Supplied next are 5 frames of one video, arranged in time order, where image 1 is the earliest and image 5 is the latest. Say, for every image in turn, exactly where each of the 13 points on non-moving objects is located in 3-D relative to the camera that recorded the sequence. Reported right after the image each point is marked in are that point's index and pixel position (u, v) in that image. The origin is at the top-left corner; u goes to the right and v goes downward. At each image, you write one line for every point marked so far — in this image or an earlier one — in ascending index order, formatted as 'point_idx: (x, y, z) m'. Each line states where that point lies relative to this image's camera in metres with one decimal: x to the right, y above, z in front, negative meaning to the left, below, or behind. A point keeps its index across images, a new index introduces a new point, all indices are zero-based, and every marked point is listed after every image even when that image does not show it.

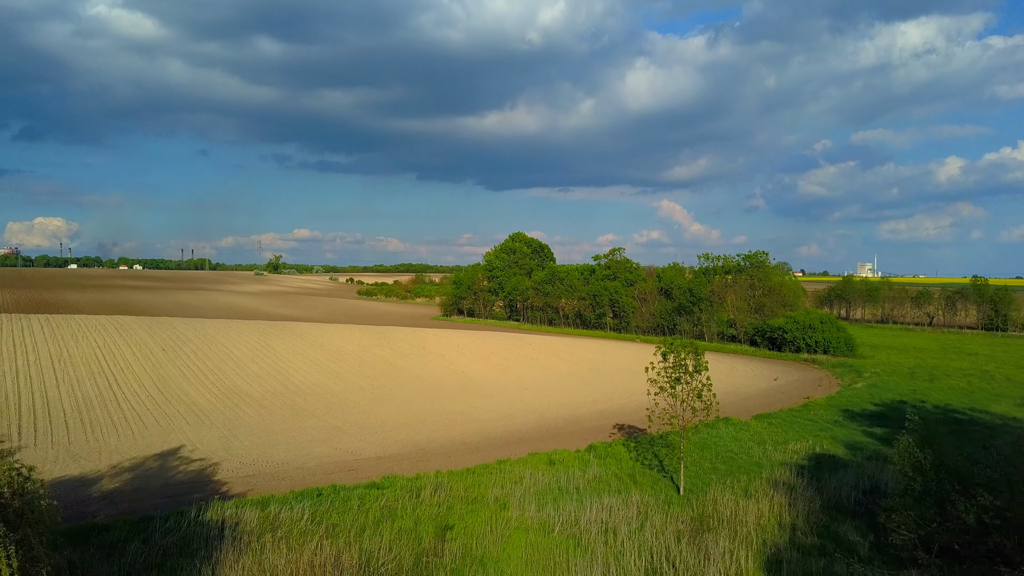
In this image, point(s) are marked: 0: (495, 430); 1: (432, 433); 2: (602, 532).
0: (-0.5, -4.0, +20.0) m
1: (-2.2, -4.0, +19.9) m
2: (+1.4, -3.8, +11.2) m
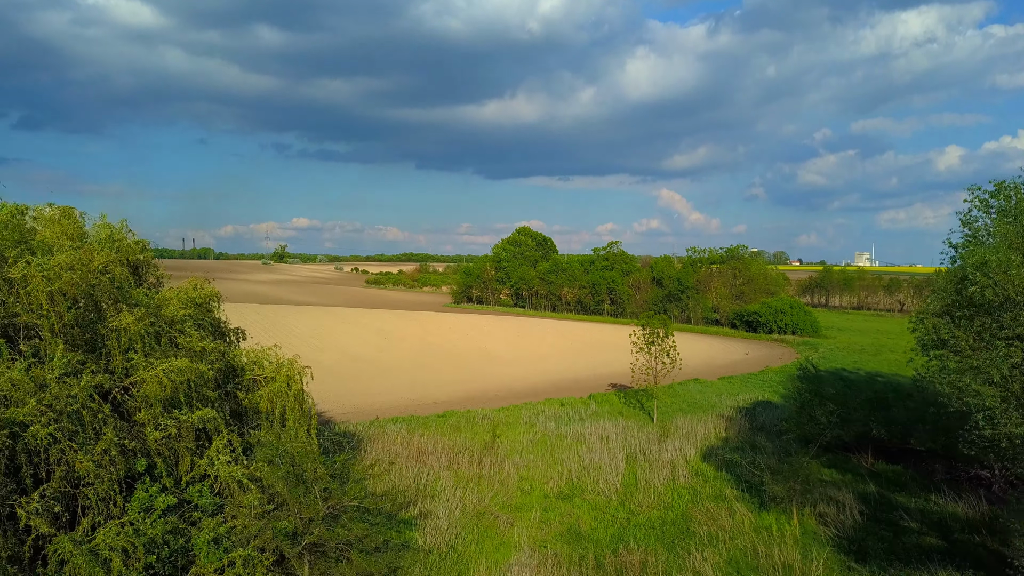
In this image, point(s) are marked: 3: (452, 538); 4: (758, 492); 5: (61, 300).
0: (+0.2, -3.6, +25.9) m
1: (-1.6, -3.7, +25.8) m
2: (+2.1, -3.6, +17.1) m
3: (-0.9, -3.8, +10.8) m
4: (+4.7, -3.9, +13.6) m
5: (-4.8, -0.1, +7.5) m
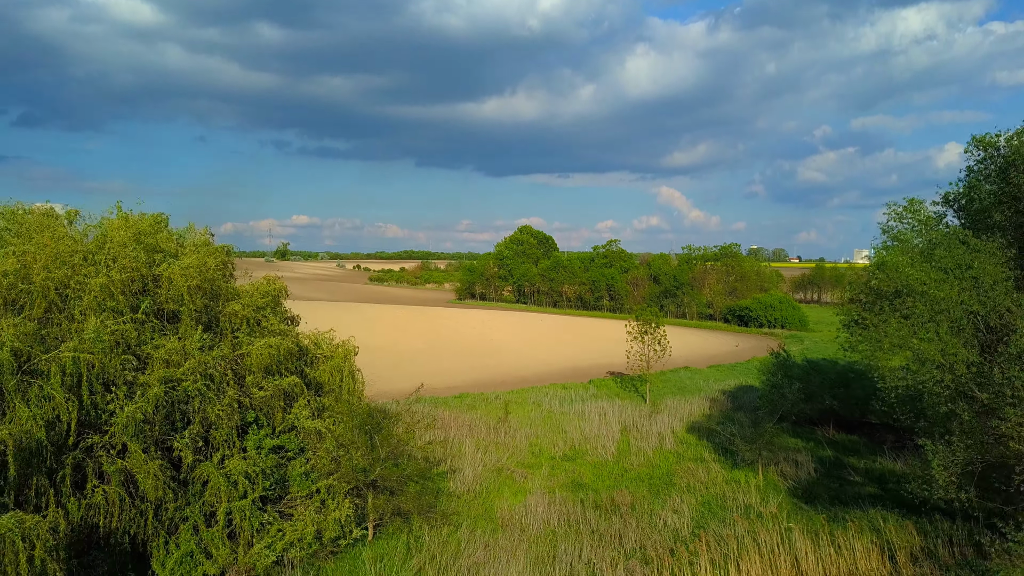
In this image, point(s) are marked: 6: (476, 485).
0: (+0.4, -3.5, +28.4) m
1: (-1.3, -3.5, +28.3) m
2: (+2.4, -3.5, +19.6) m
3: (-0.7, -3.7, +13.3) m
4: (+5.0, -3.8, +16.1) m
5: (-4.5, 0.0, +10.0) m
6: (-0.7, -3.7, +13.3) m
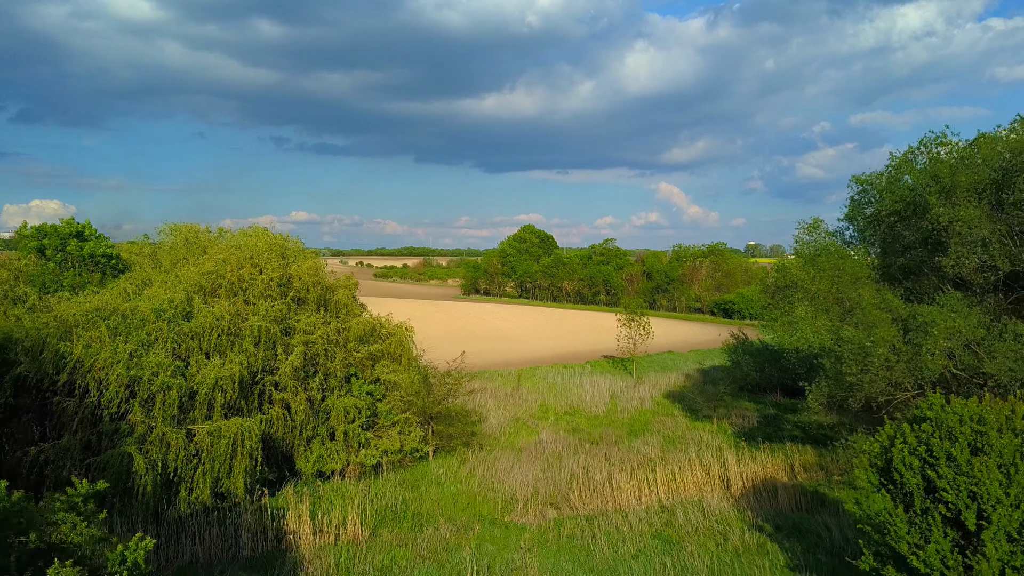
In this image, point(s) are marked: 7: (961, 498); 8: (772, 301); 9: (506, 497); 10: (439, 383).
0: (+0.8, -3.3, +33.2) m
1: (-0.9, -3.3, +33.1) m
2: (+2.8, -3.3, +24.4) m
3: (-0.3, -3.6, +18.1) m
4: (+5.4, -3.7, +20.8) m
5: (-4.1, +0.1, +14.6) m
6: (-0.3, -3.6, +18.1) m
7: (+4.7, -2.2, +7.5) m
8: (+7.1, -0.4, +19.4) m
9: (-0.1, -3.9, +13.2) m
10: (-1.7, -2.2, +16.7) m
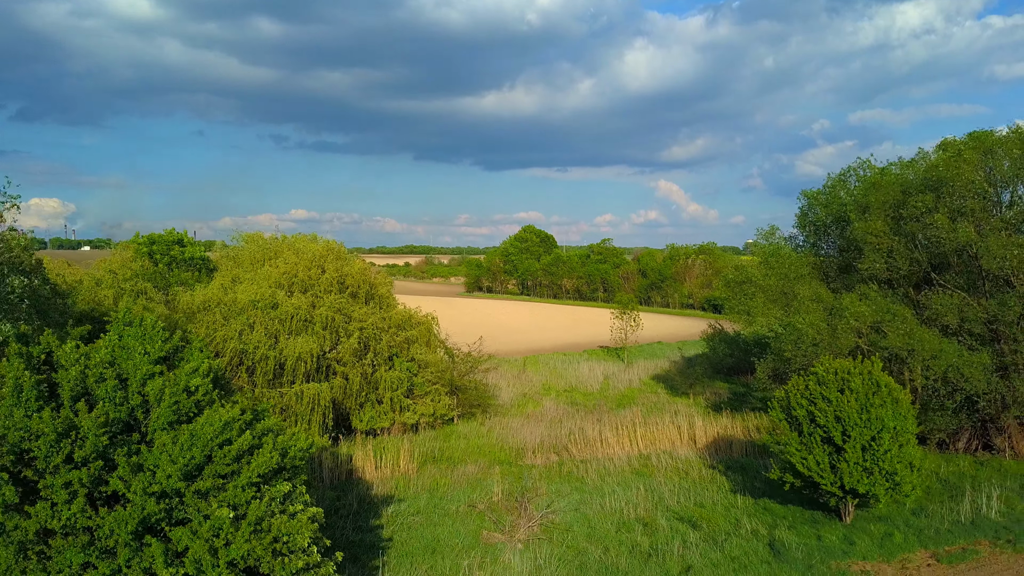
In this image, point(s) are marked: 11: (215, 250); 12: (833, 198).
0: (+1.1, -3.1, +36.8) m
1: (-0.7, -3.1, +36.7) m
2: (+3.0, -3.2, +28.0) m
3: (0.0, -3.5, +21.7) m
4: (+5.7, -3.5, +24.5) m
5: (-3.9, +0.2, +18.3) m
6: (0.0, -3.5, +21.7) m
7: (+5.0, -2.1, +11.1) m
8: (+7.4, -0.2, +23.0) m
9: (+0.2, -3.8, +16.8) m
10: (-1.4, -2.1, +20.3) m
11: (-7.8, +1.0, +18.5) m
12: (+8.7, +2.4, +19.2) m
